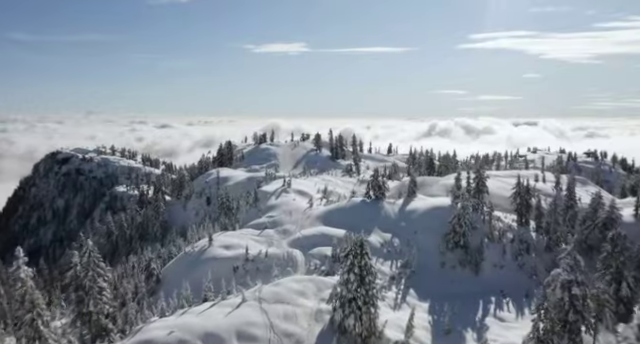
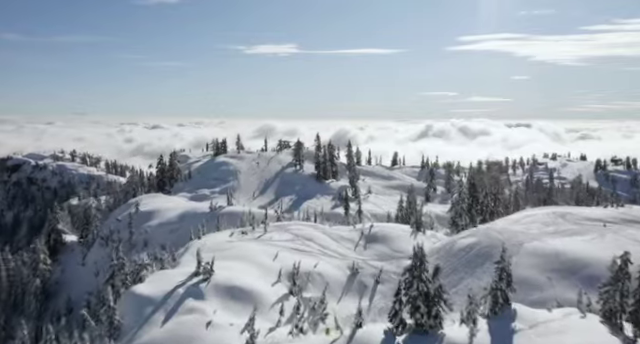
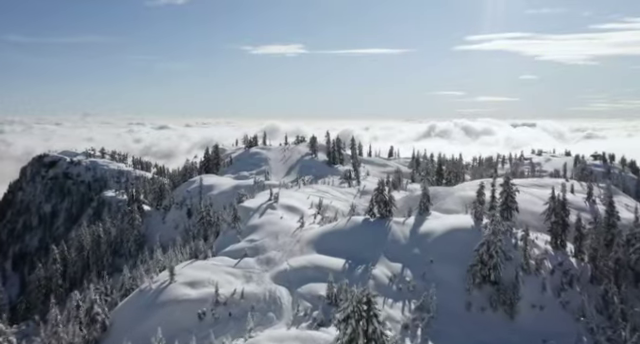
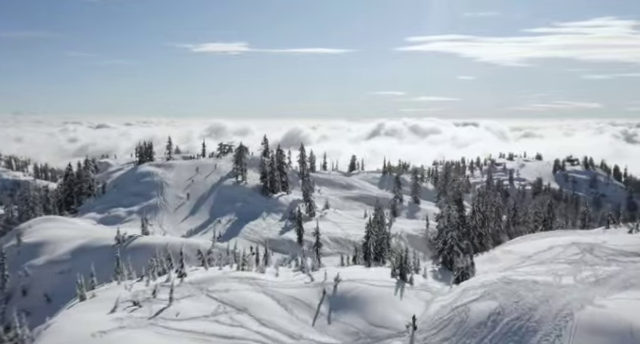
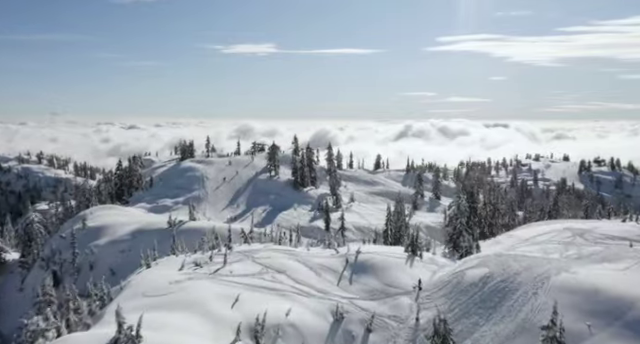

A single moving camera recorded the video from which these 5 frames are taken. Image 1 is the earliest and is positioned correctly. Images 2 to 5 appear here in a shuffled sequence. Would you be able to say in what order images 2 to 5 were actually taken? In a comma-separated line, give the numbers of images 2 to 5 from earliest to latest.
3, 2, 5, 4
